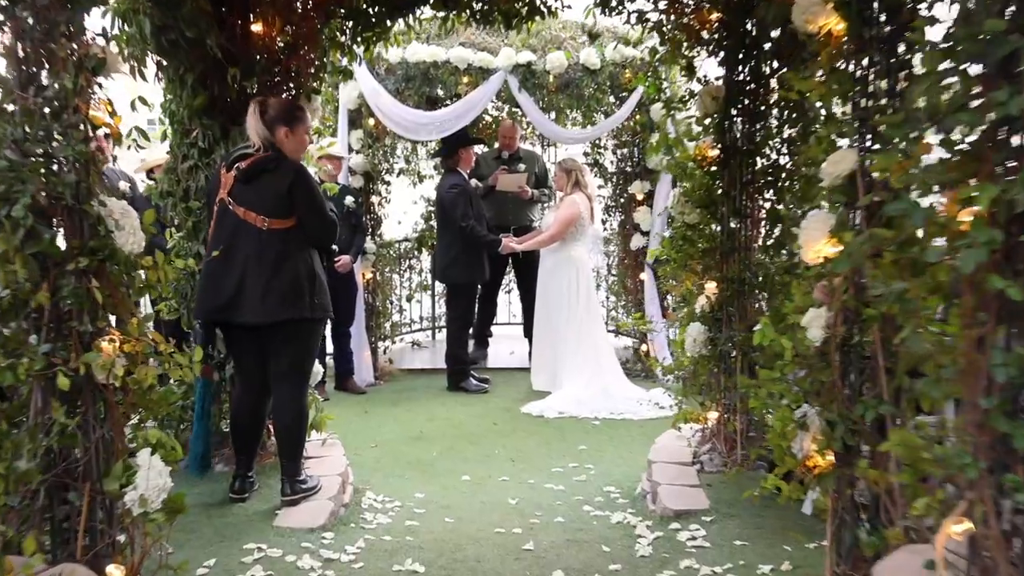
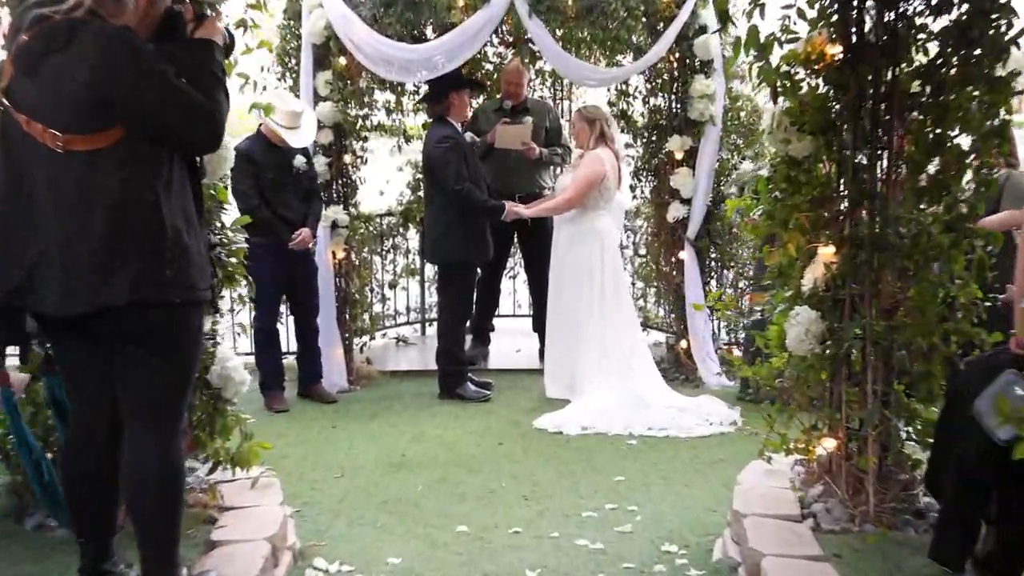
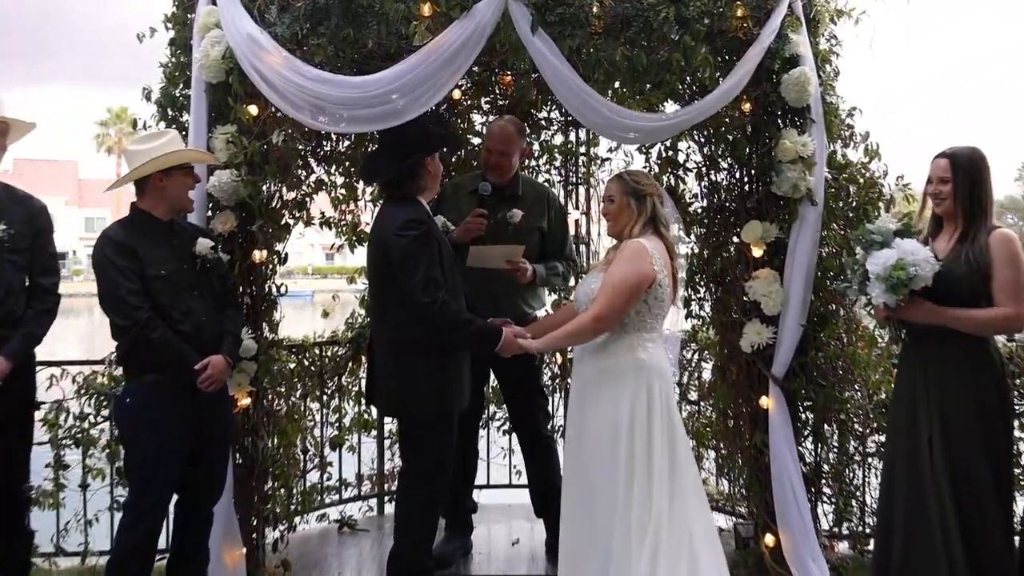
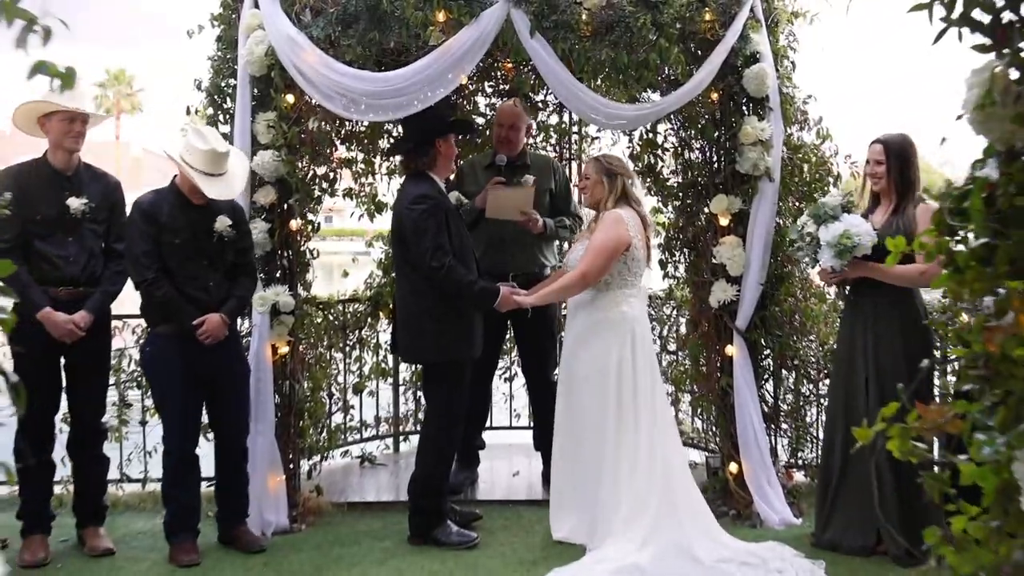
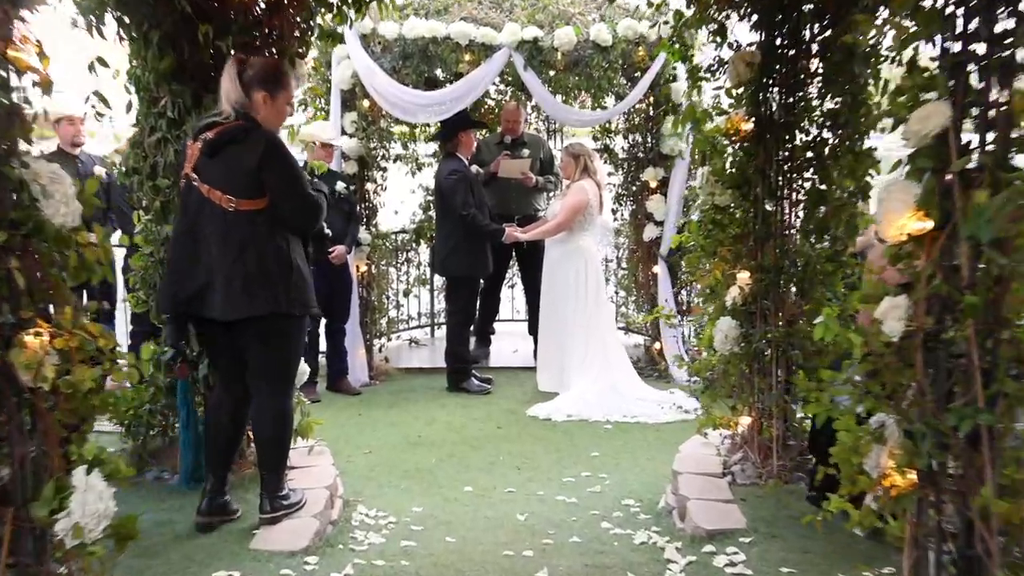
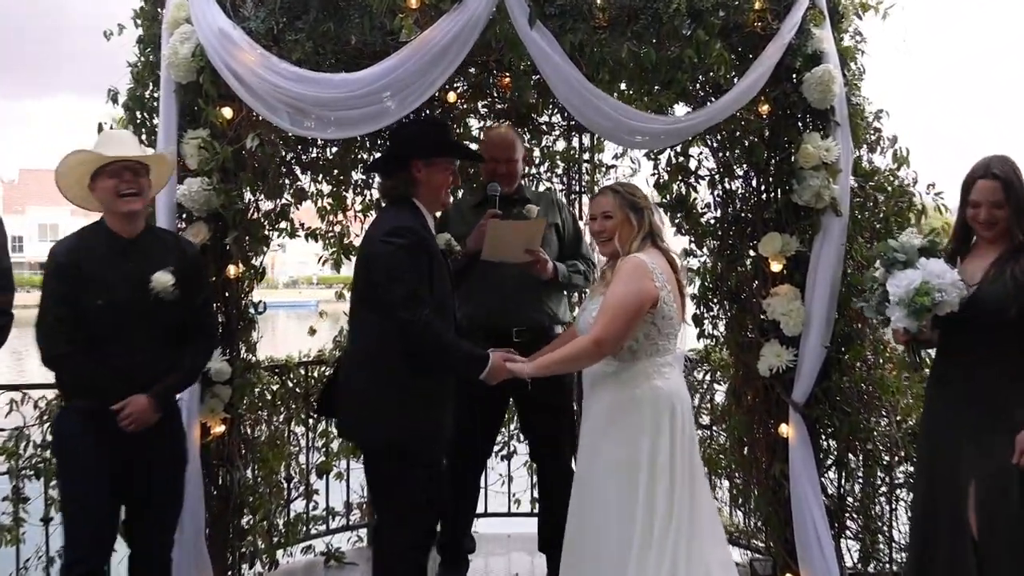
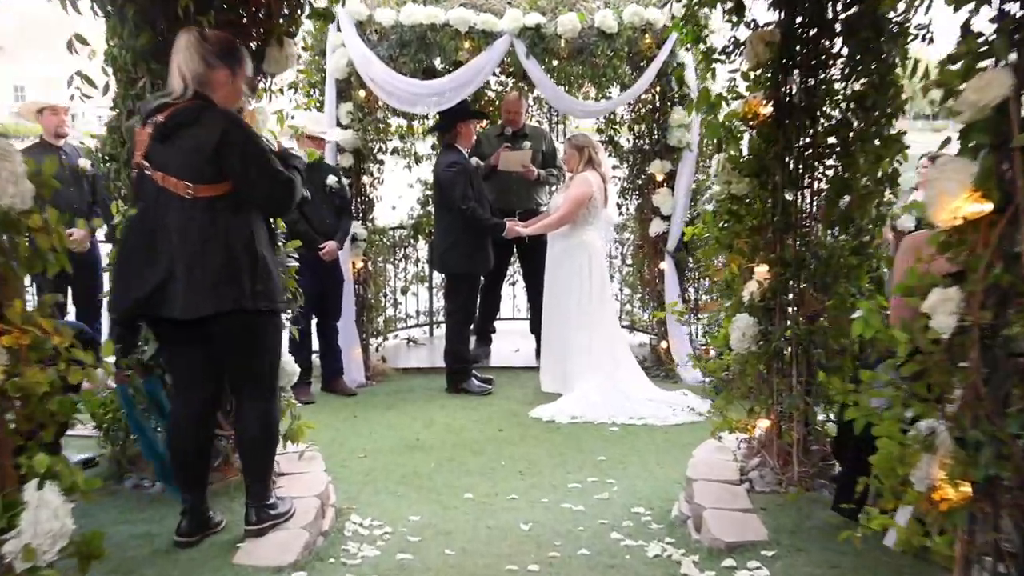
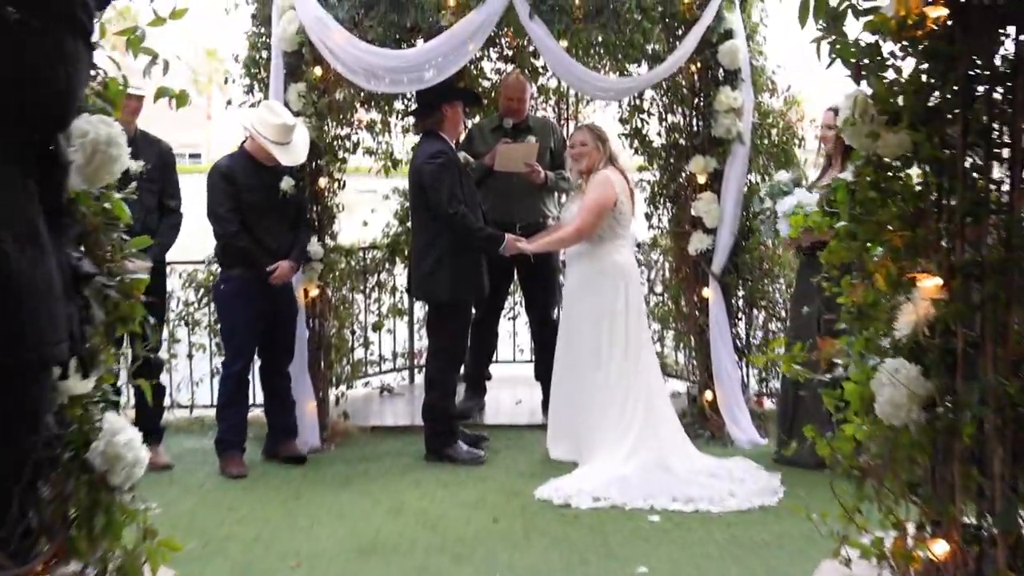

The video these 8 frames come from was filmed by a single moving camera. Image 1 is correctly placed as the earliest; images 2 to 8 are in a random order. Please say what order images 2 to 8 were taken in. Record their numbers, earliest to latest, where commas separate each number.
5, 7, 2, 8, 4, 3, 6
